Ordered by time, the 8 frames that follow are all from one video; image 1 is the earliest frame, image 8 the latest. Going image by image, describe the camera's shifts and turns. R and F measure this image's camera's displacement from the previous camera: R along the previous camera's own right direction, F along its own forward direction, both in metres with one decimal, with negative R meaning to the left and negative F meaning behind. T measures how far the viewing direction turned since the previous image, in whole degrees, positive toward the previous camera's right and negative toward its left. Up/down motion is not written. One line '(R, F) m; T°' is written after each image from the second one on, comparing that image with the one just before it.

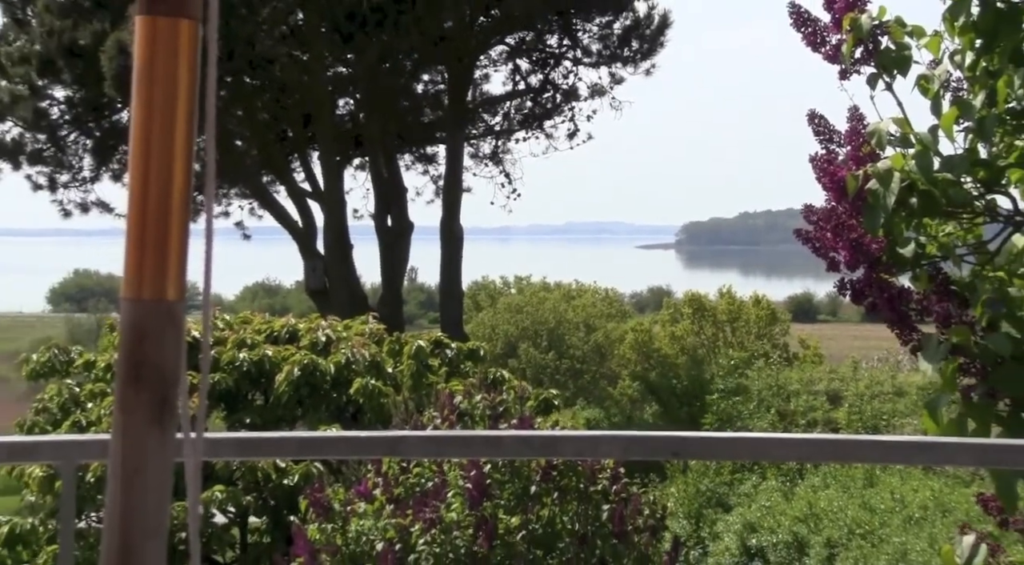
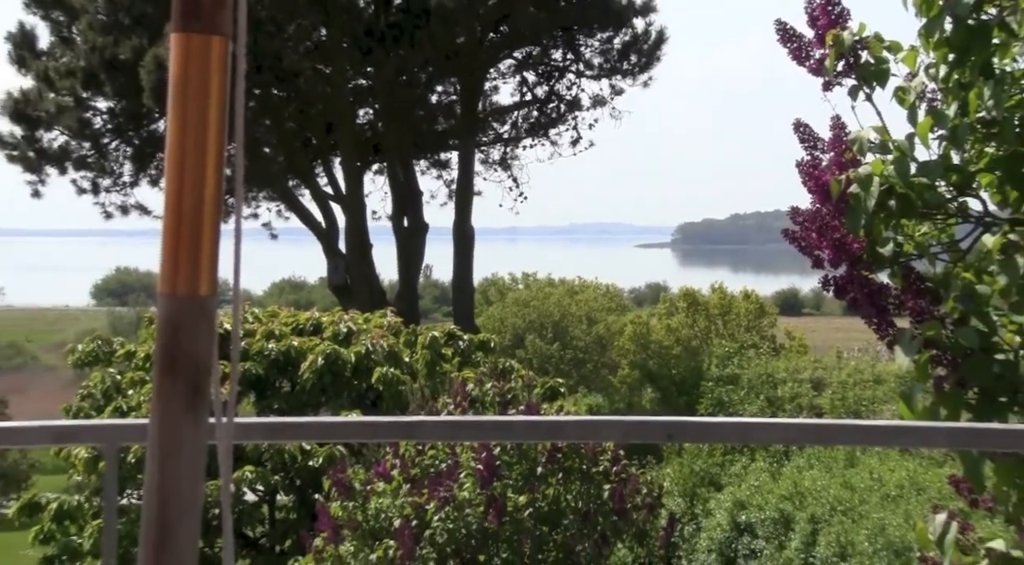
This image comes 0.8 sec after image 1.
(0.0, -0.2) m; 0°
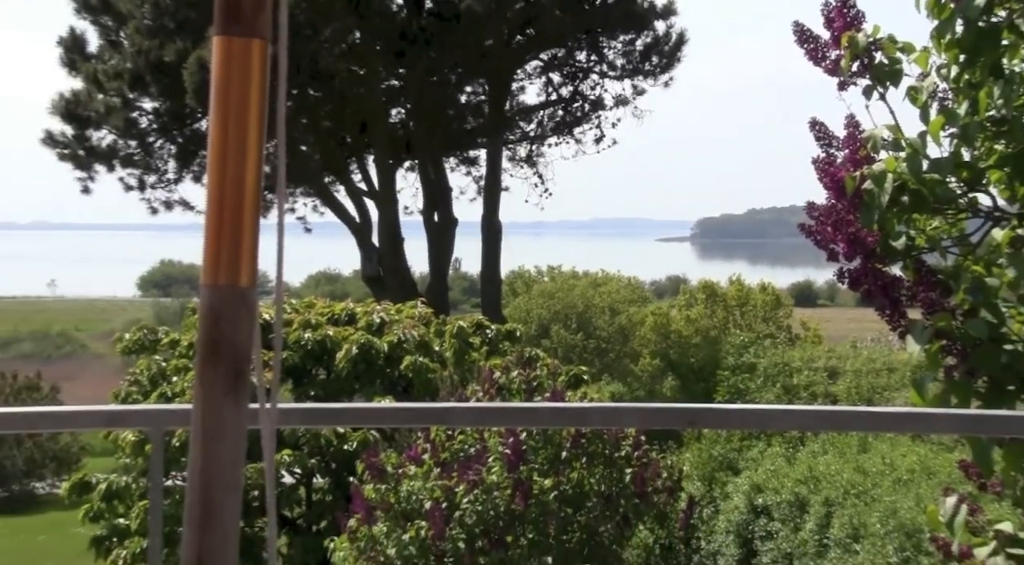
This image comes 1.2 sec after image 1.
(0.0, -0.1) m; -1°
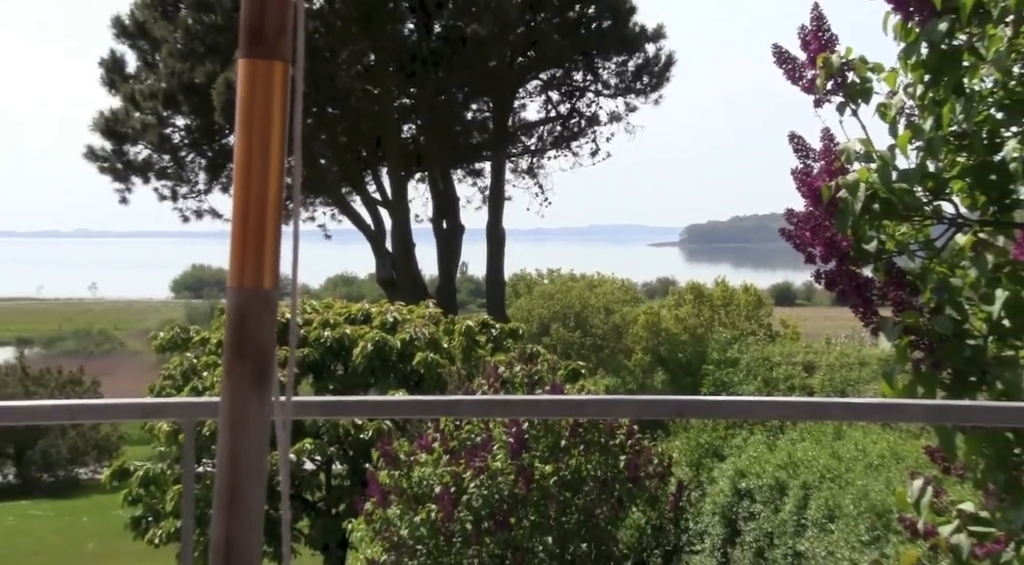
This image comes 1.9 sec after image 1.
(0.0, -0.2) m; 0°
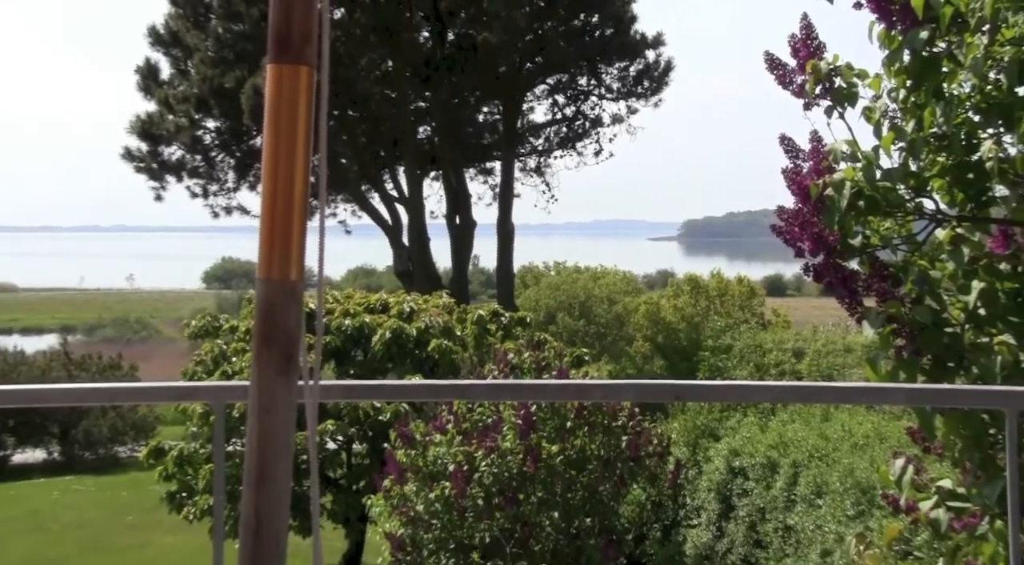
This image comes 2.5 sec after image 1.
(0.0, -0.2) m; 0°
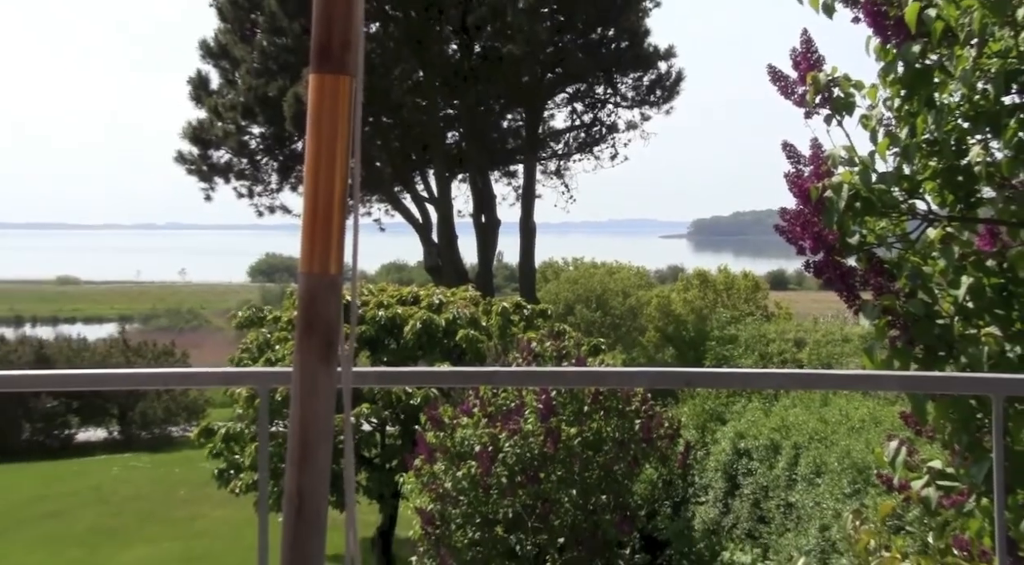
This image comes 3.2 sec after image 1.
(0.0, -0.2) m; -1°
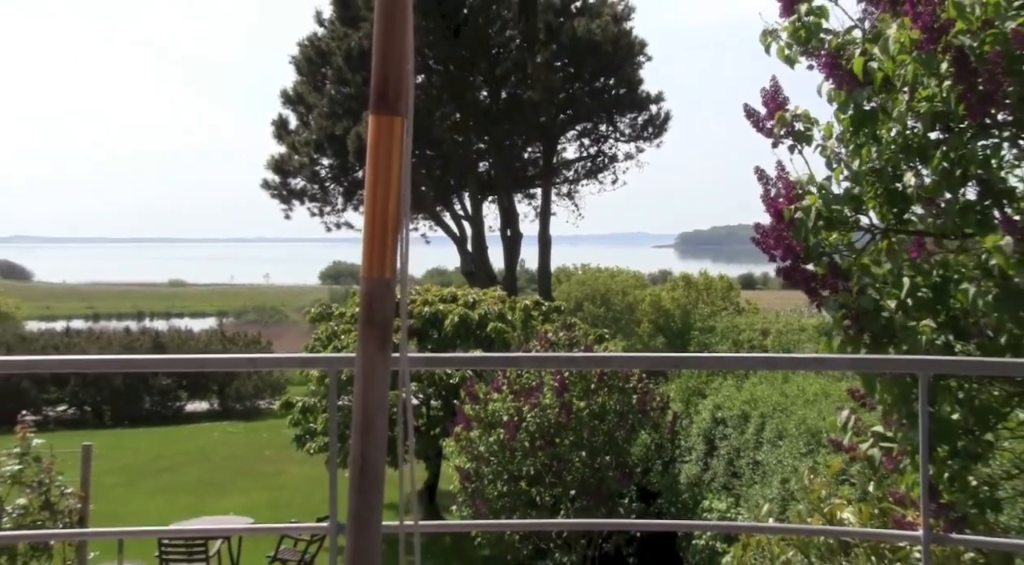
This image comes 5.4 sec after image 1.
(0.0, -0.8) m; -1°
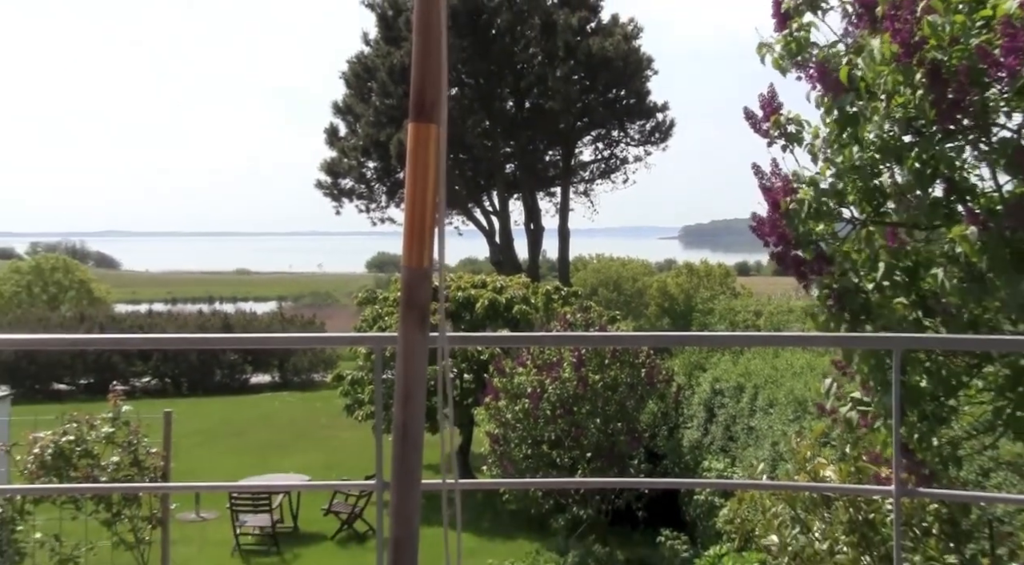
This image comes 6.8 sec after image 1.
(0.0, -0.6) m; -1°
